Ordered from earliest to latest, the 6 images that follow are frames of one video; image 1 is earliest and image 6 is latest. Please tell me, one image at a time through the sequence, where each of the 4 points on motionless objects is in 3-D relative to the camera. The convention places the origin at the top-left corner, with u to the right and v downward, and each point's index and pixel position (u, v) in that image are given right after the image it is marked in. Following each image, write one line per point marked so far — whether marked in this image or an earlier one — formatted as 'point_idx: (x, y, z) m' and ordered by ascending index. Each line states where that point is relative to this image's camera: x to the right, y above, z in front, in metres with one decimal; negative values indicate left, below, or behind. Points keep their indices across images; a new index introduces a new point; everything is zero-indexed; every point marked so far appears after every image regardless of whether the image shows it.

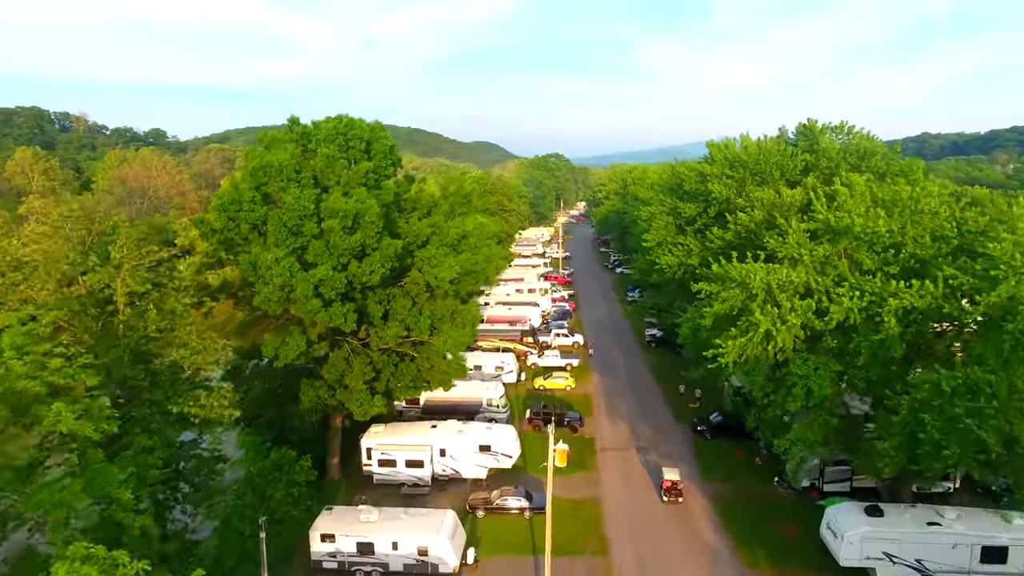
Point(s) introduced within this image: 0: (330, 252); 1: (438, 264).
0: (-3.9, +0.8, +13.7) m
1: (-1.9, +0.6, +16.6) m
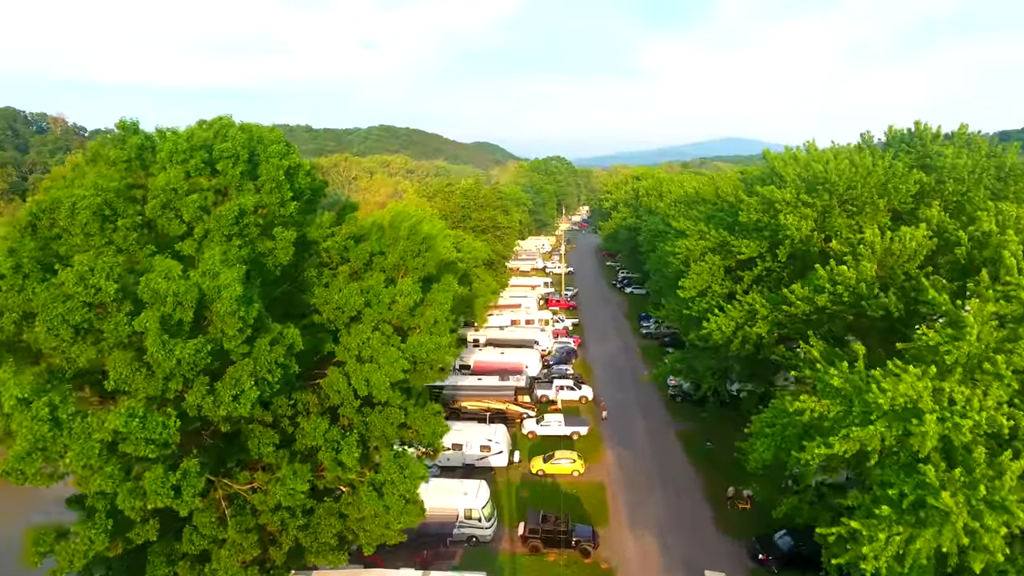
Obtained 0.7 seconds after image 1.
0: (-4.2, -1.0, +7.5) m
1: (-2.3, -1.1, +10.4) m
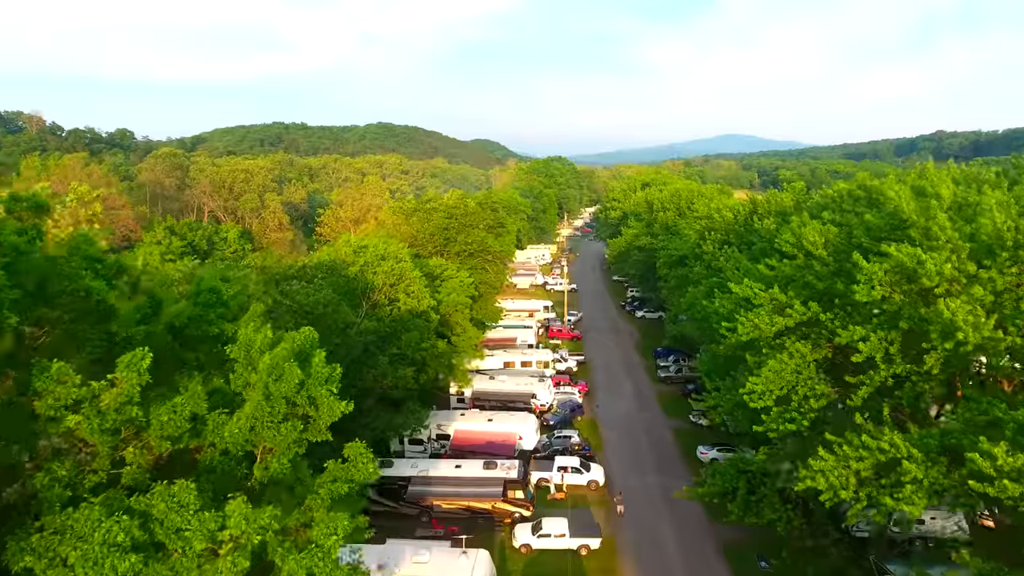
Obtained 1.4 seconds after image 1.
0: (-4.6, -2.8, +1.7) m
1: (-2.6, -2.9, +4.5) m
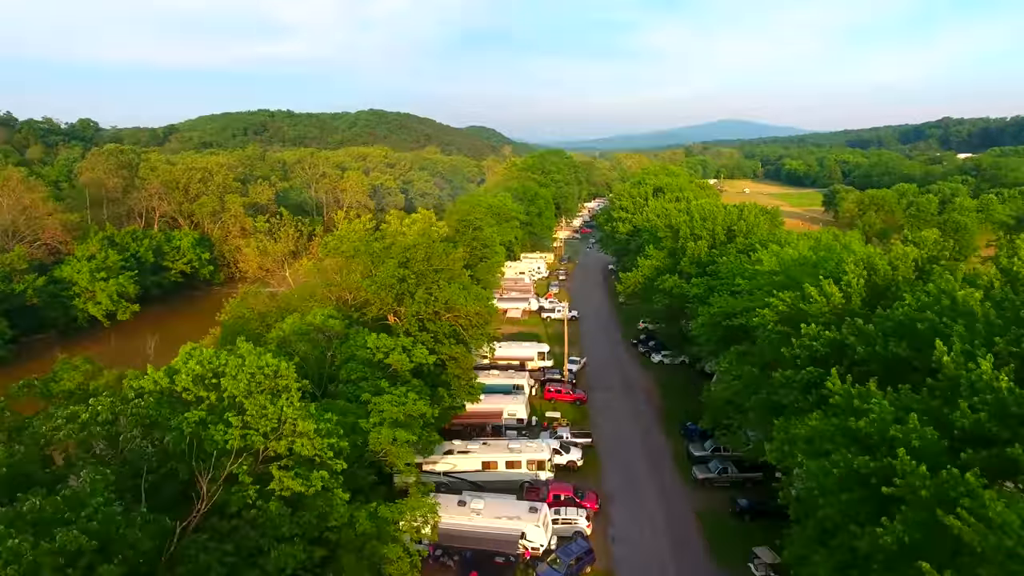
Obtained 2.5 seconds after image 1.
0: (-5.1, -5.9, -6.9) m
1: (-3.1, -6.0, -4.0) m
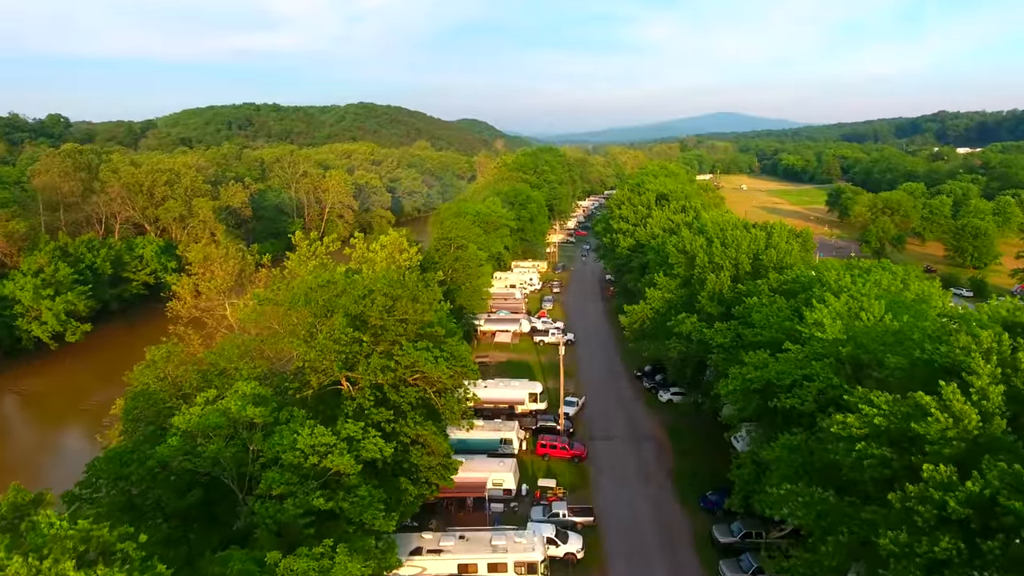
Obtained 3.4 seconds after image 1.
0: (-5.2, -7.8, -11.5) m
1: (-3.3, -7.9, -8.6) m
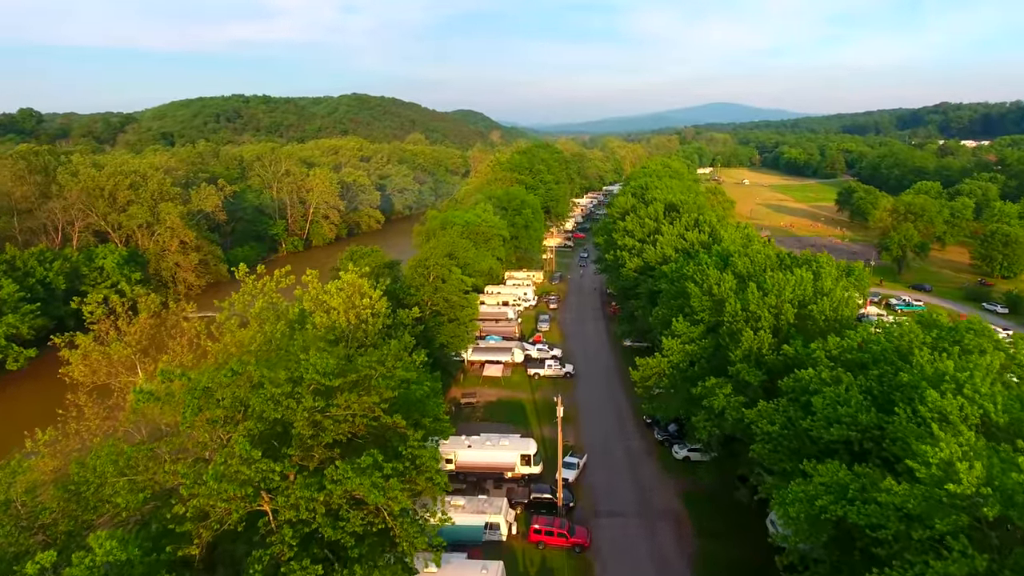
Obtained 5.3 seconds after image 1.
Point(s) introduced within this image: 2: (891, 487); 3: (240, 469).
0: (-5.5, -10.1, -16.2) m
1: (-3.6, -10.0, -13.3) m
2: (+6.3, -3.3, +10.5) m
3: (-4.9, -3.2, +11.8) m
